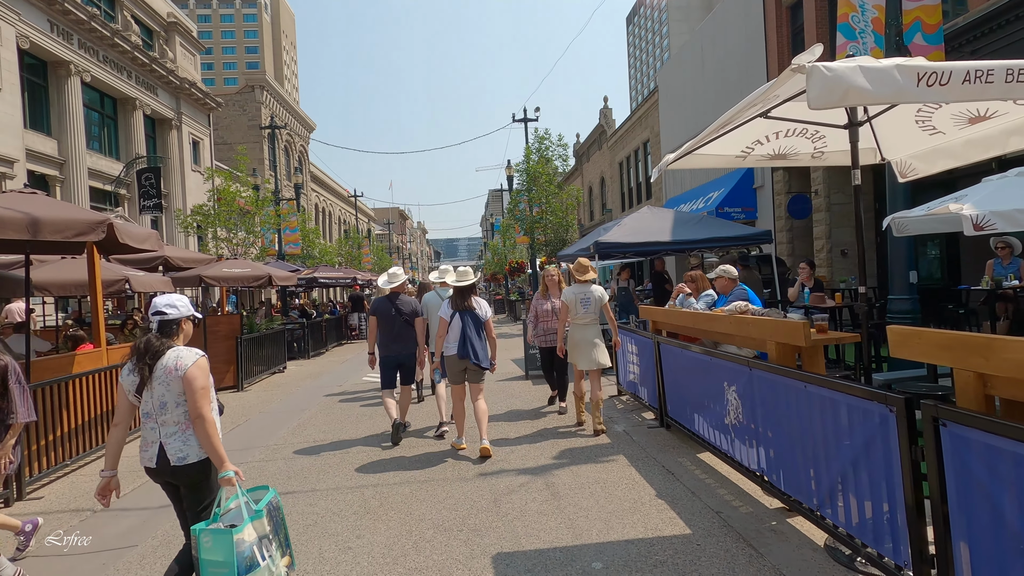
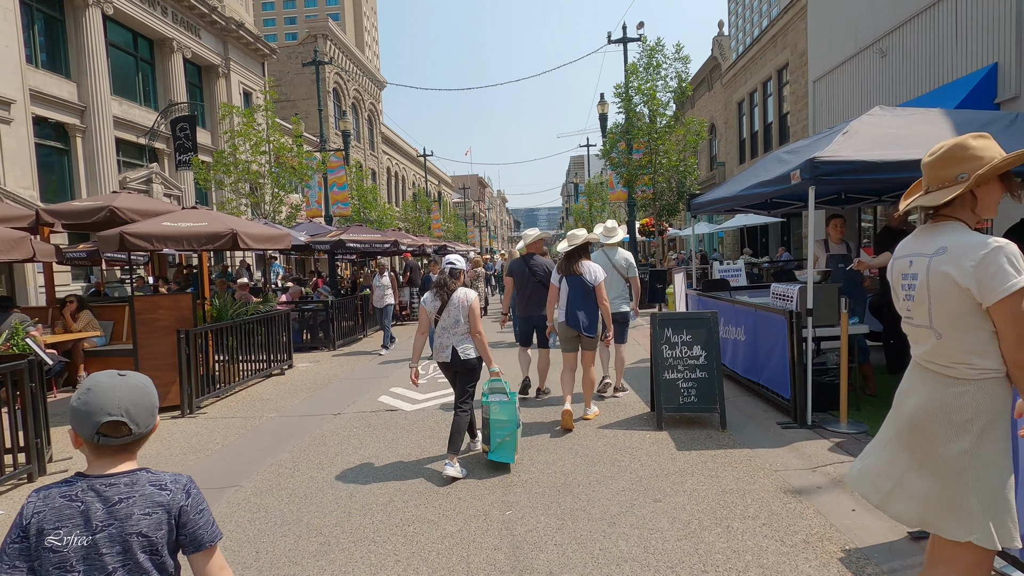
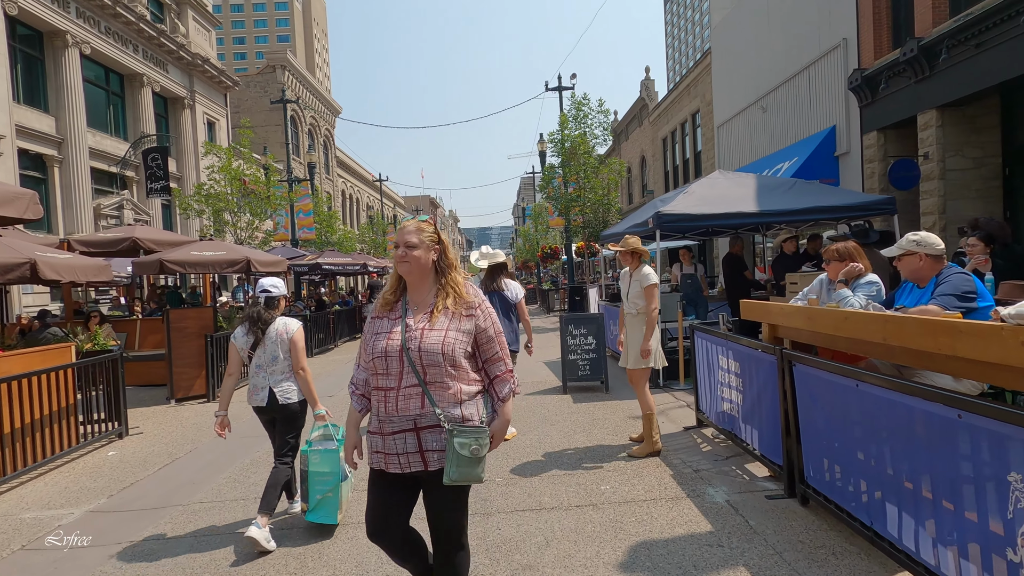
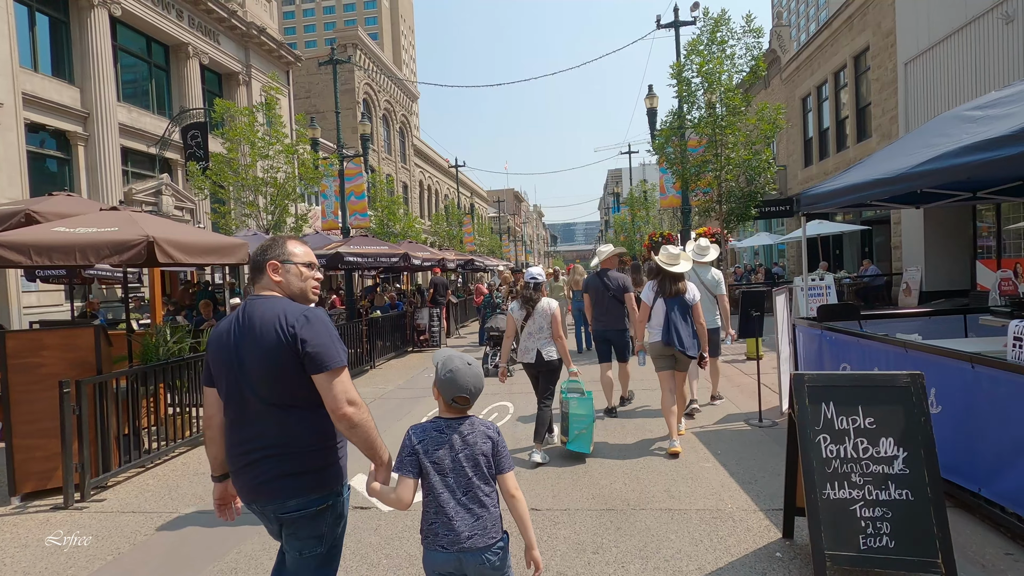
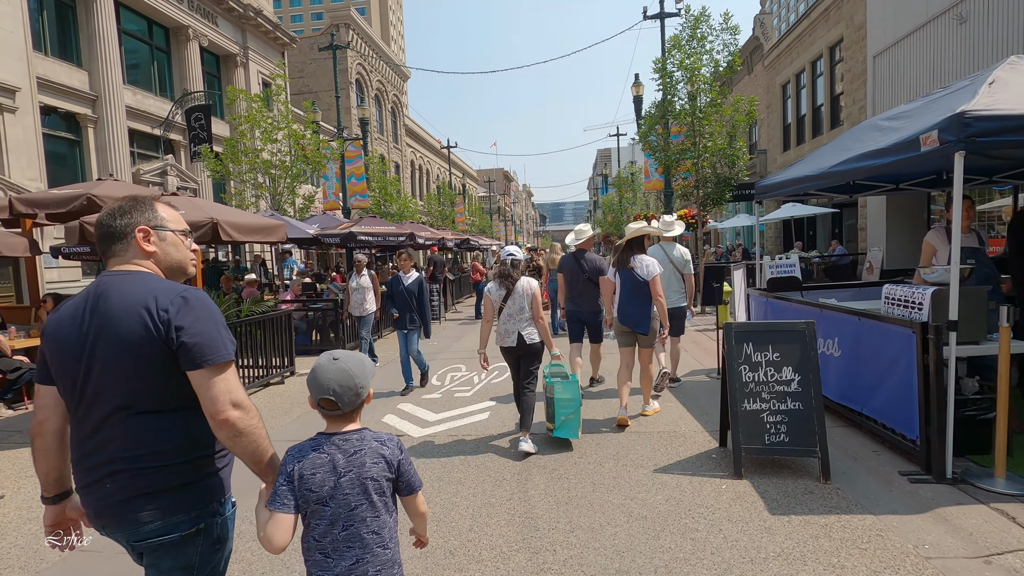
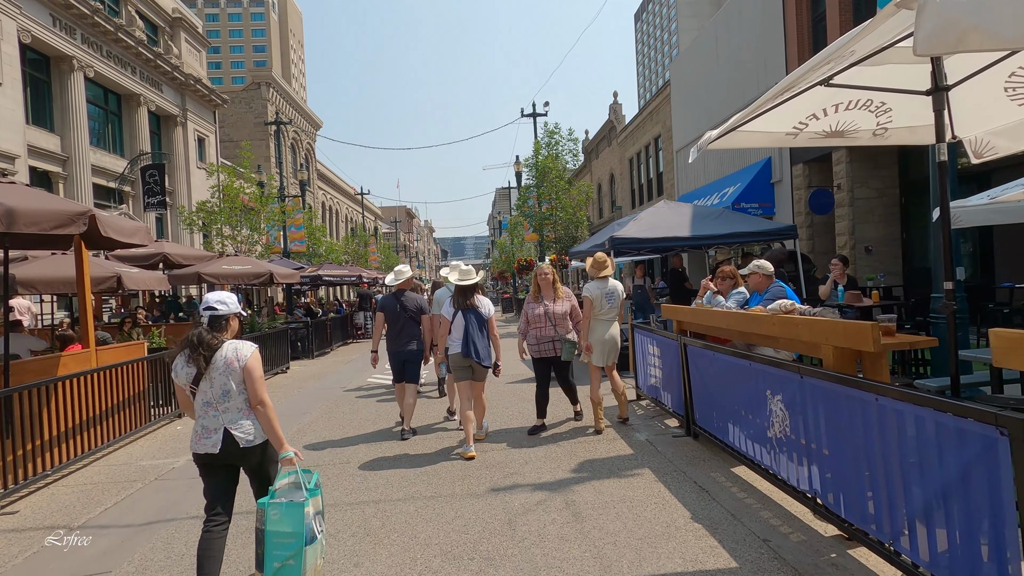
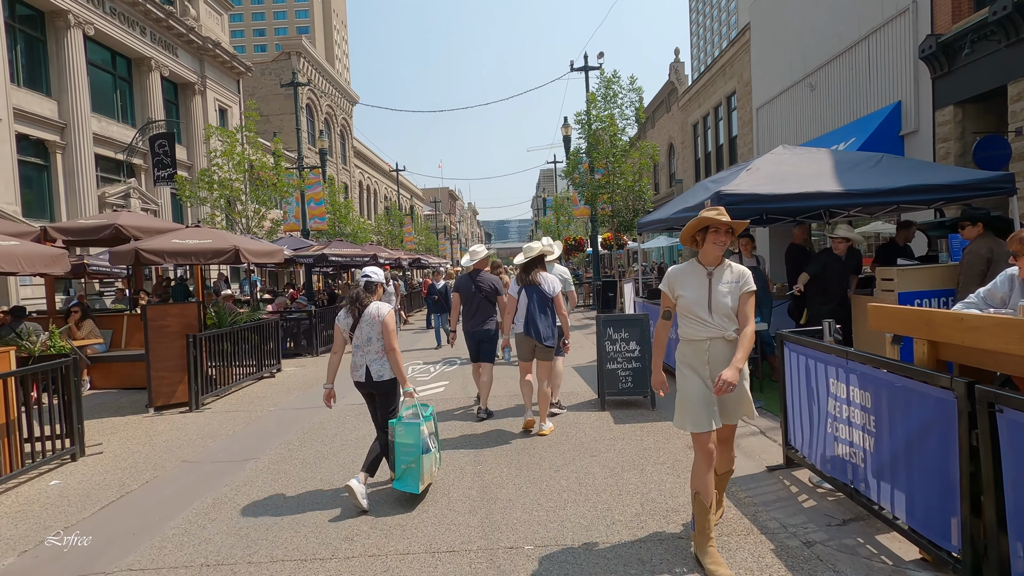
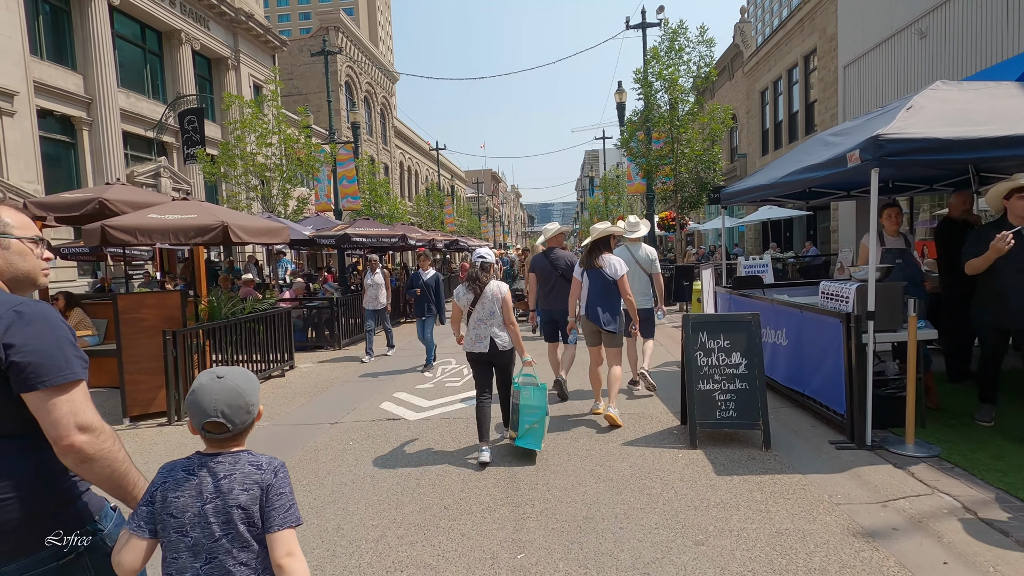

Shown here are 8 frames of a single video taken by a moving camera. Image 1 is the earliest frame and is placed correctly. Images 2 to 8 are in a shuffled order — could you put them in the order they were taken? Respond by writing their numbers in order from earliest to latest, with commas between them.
6, 3, 7, 2, 8, 5, 4
